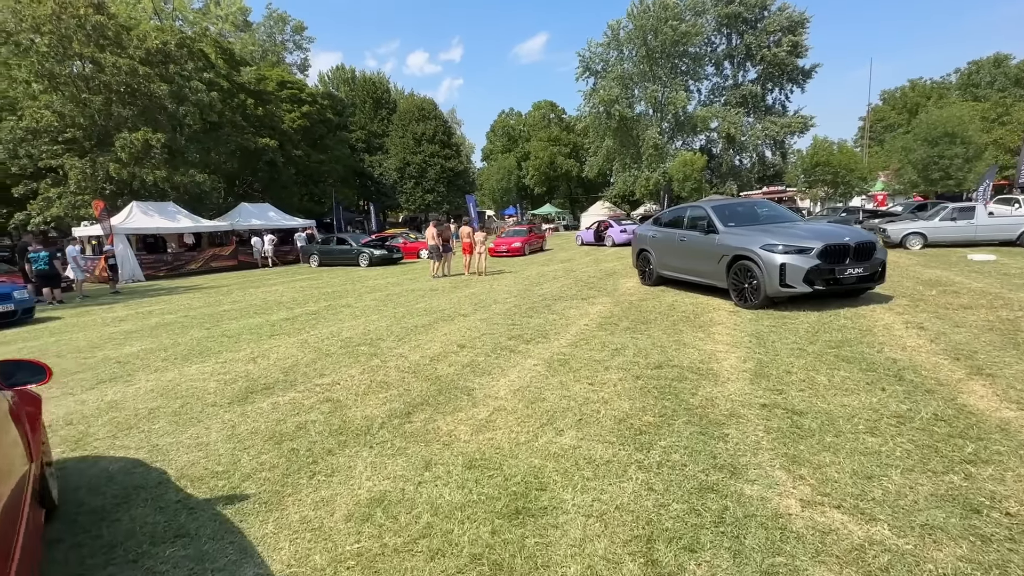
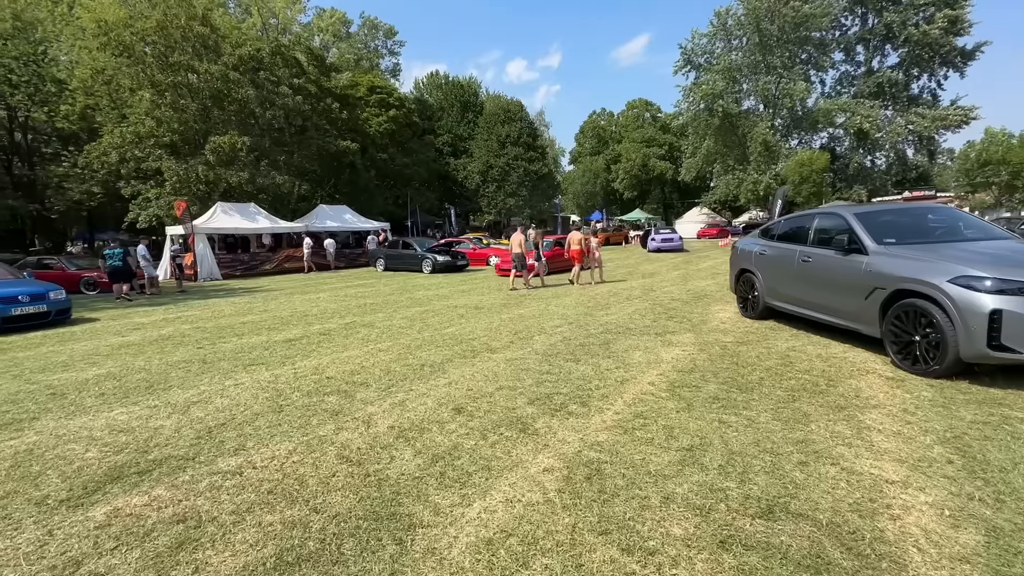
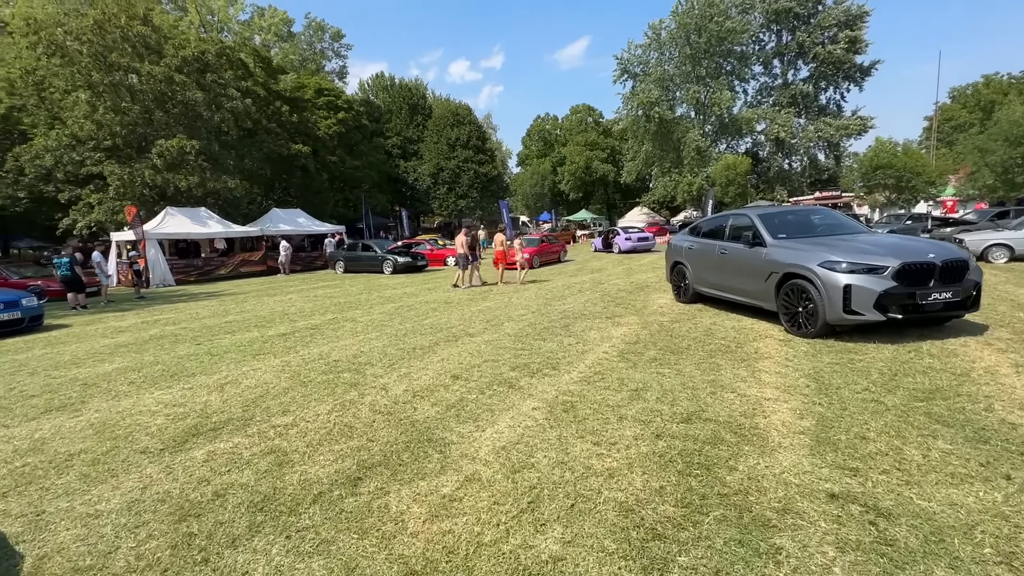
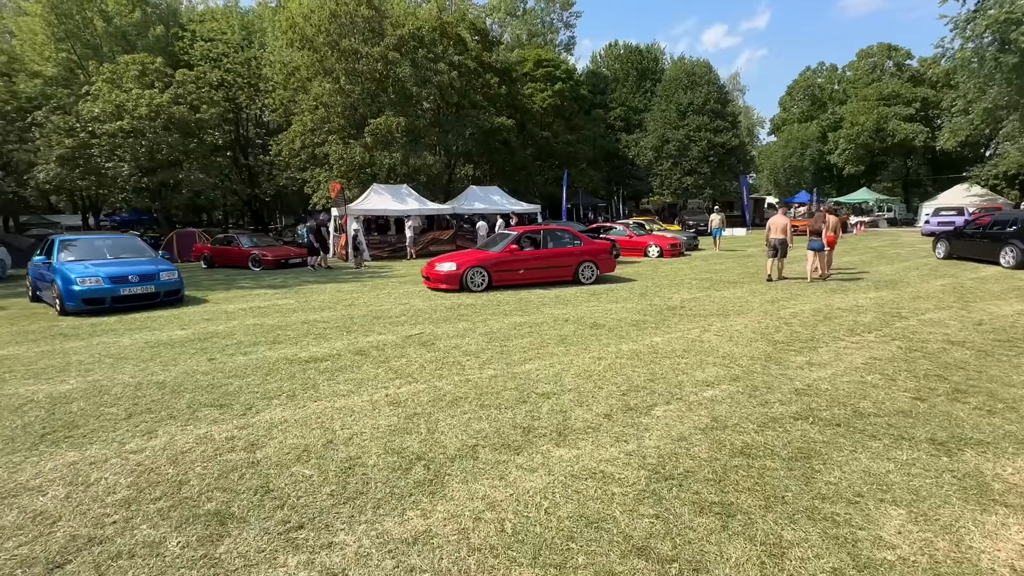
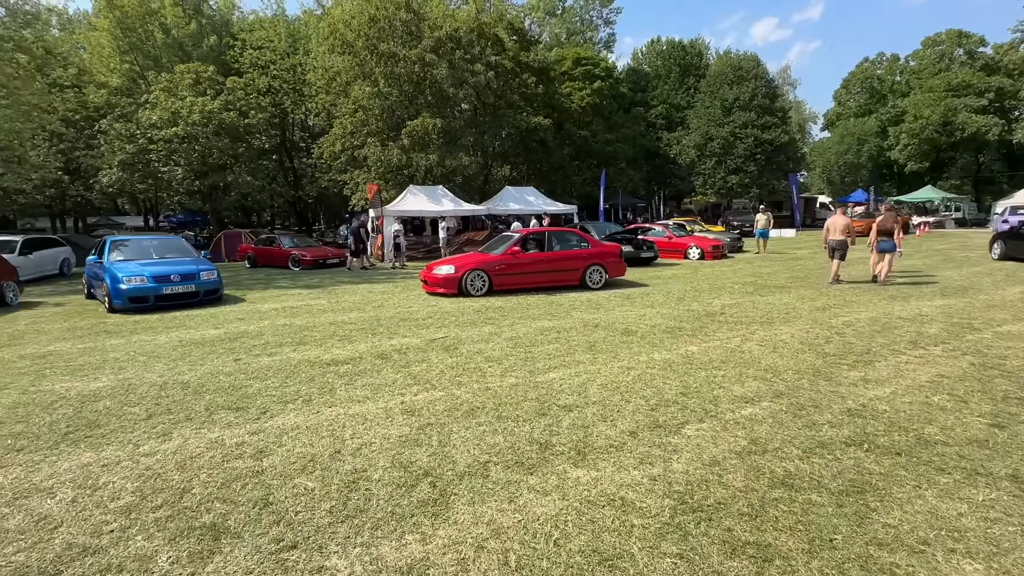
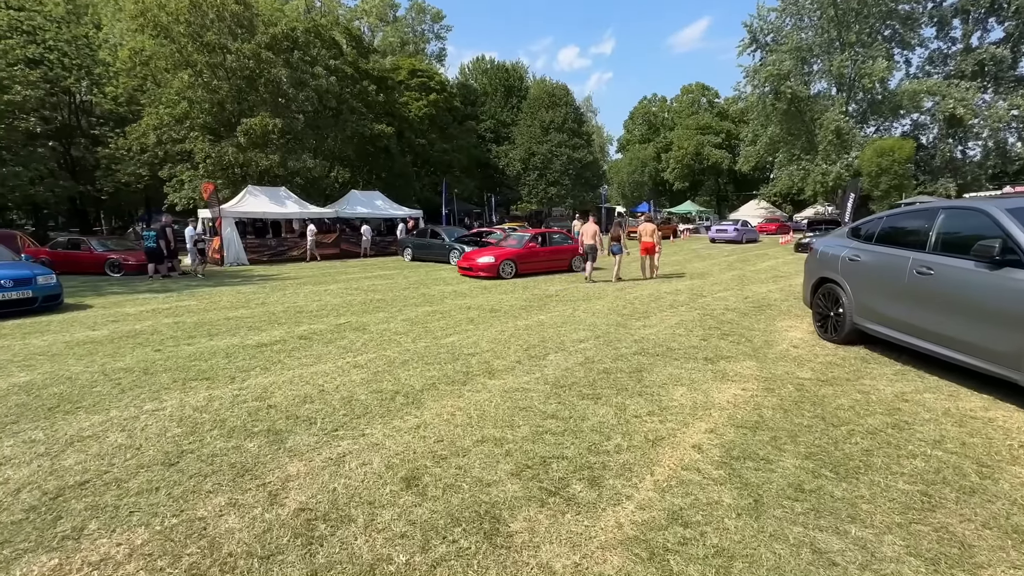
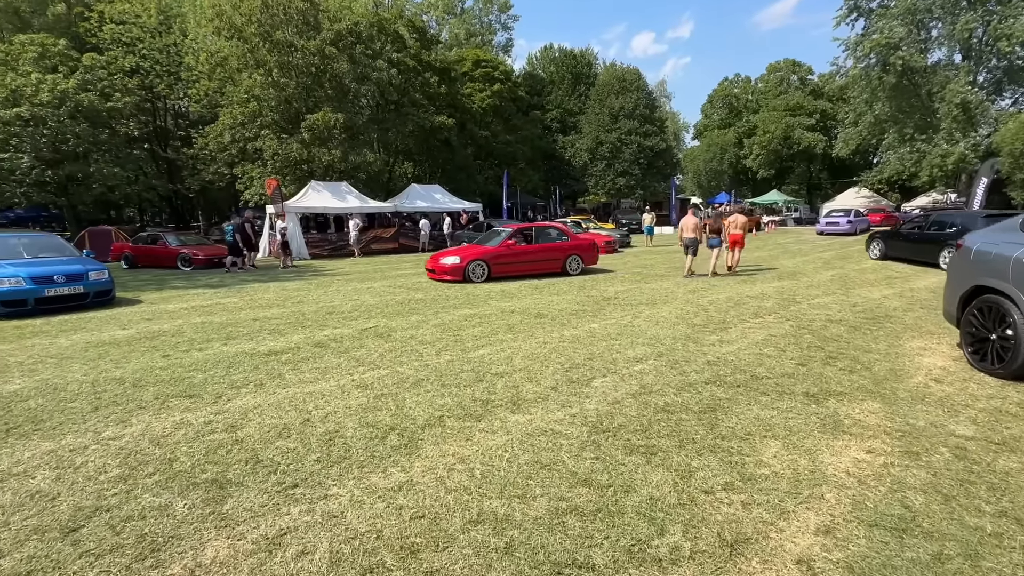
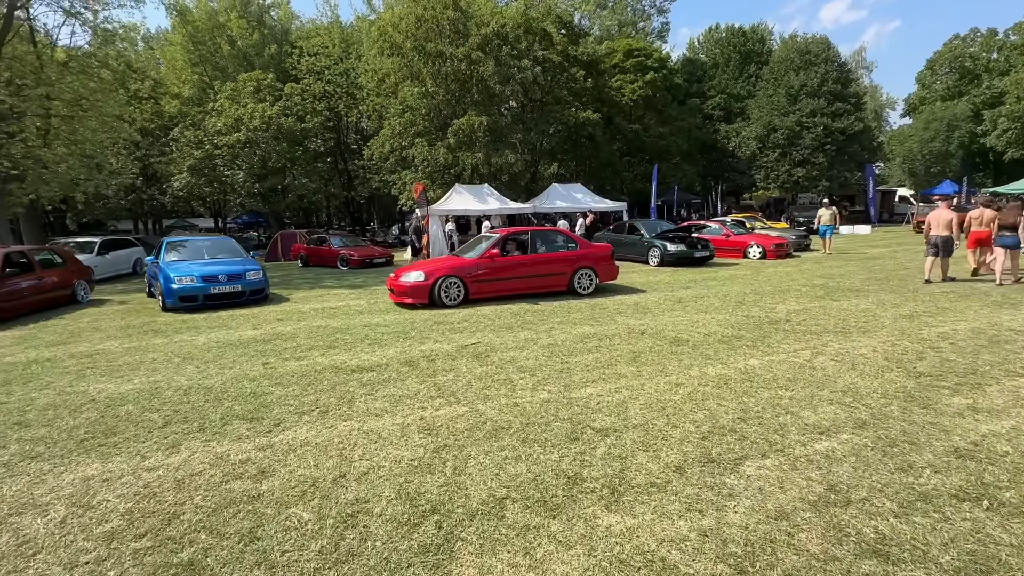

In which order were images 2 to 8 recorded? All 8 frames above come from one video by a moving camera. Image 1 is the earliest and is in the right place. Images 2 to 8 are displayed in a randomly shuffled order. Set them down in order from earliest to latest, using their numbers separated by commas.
3, 2, 6, 7, 4, 5, 8
